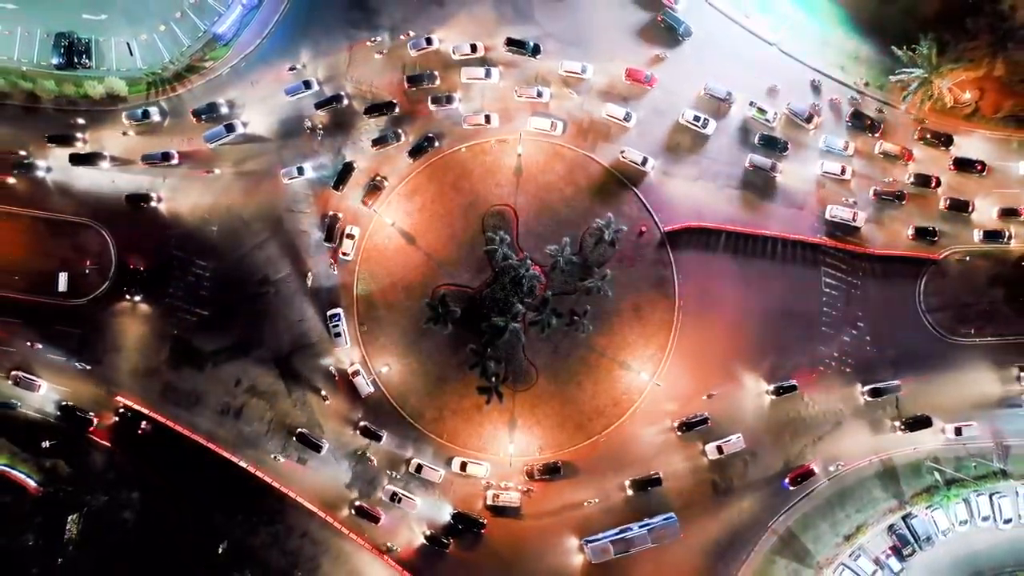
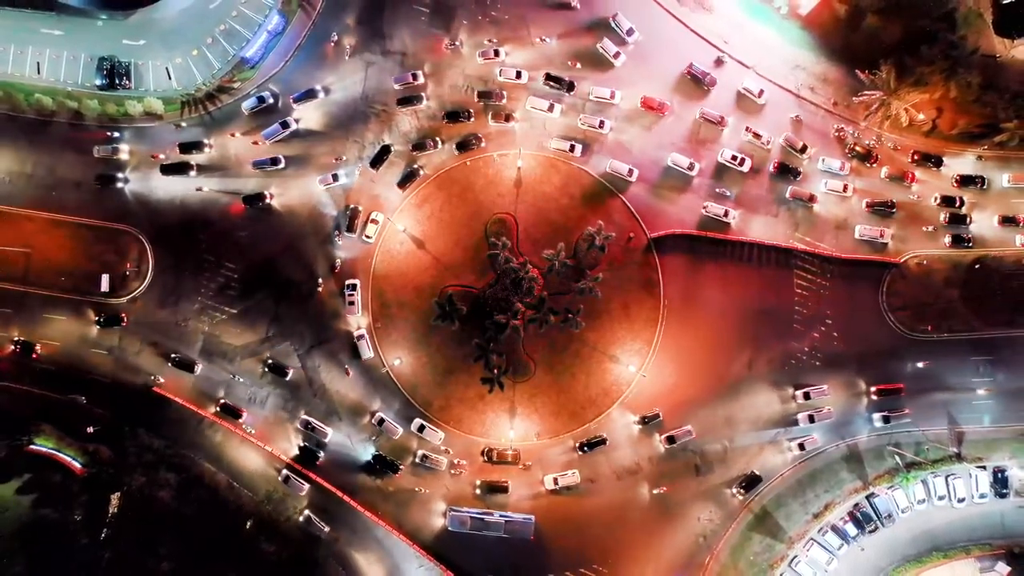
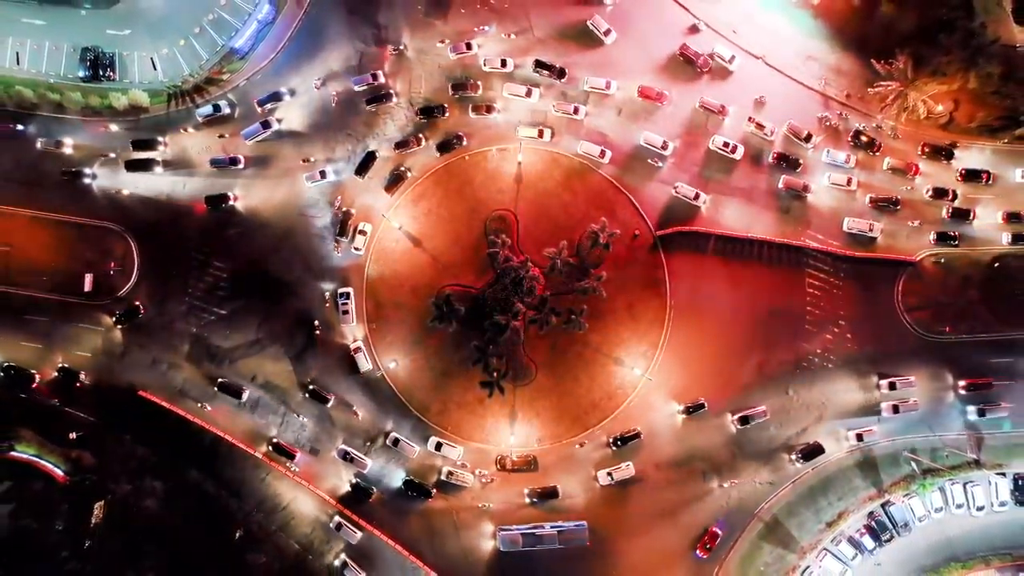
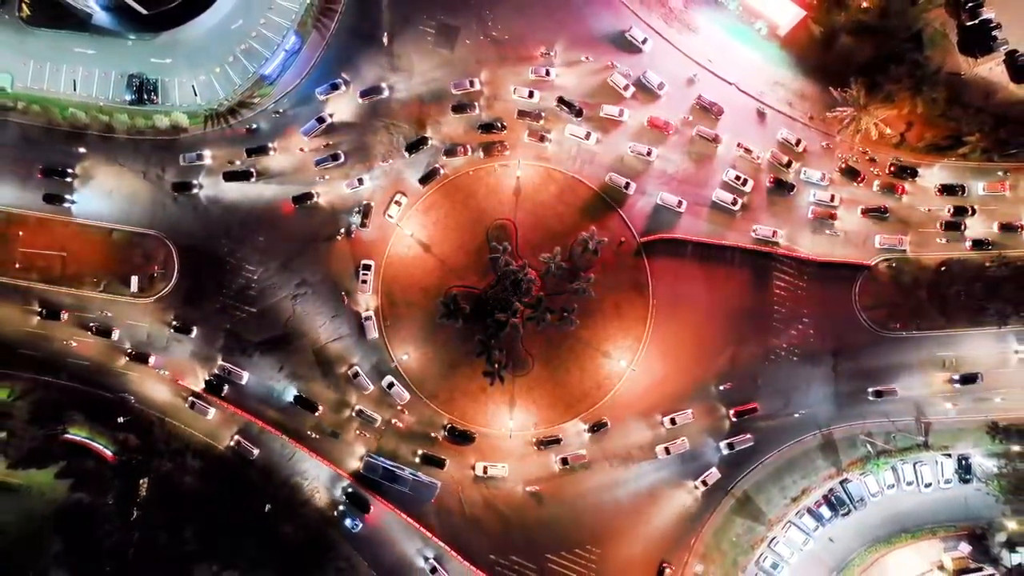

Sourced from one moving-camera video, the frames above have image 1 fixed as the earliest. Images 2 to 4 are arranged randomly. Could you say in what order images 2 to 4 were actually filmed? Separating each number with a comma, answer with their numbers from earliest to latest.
3, 2, 4
